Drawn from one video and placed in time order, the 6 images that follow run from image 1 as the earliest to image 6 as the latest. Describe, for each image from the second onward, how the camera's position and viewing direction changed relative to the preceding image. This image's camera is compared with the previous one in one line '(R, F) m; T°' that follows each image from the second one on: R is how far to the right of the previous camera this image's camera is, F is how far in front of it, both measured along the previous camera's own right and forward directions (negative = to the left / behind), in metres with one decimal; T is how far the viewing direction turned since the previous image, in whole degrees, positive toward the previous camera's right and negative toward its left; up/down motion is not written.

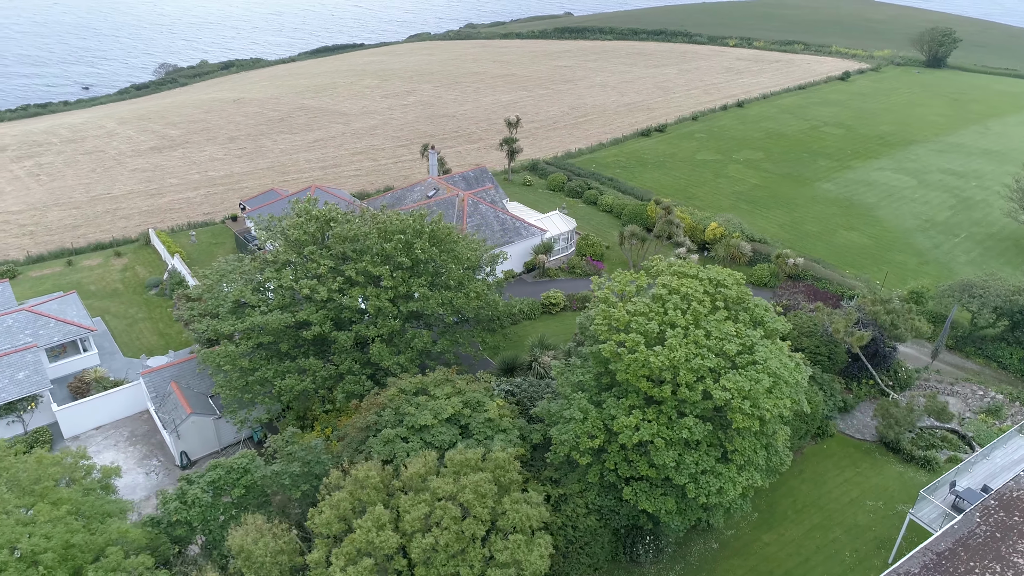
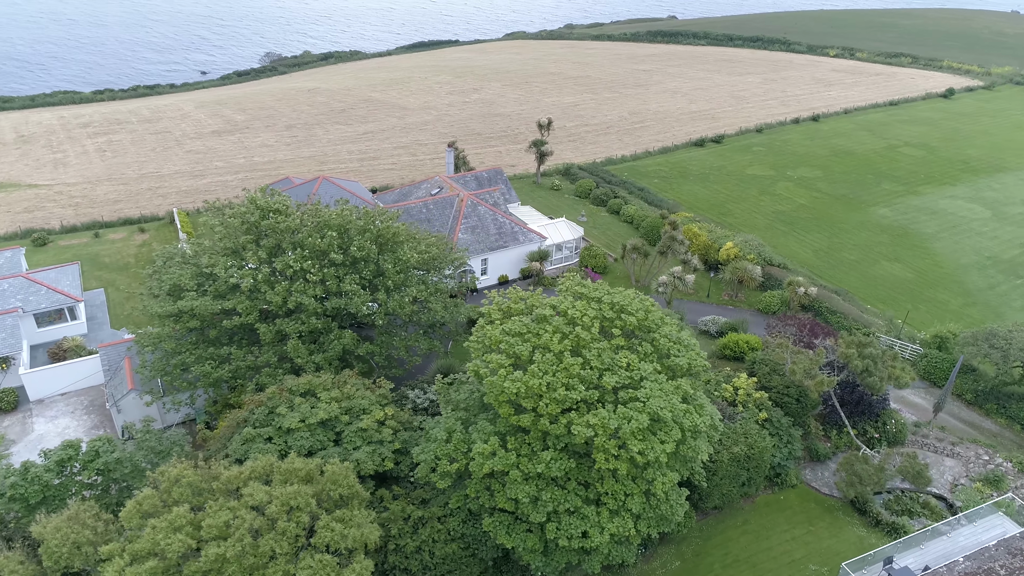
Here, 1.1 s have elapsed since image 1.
(+6.6, +1.8) m; -8°
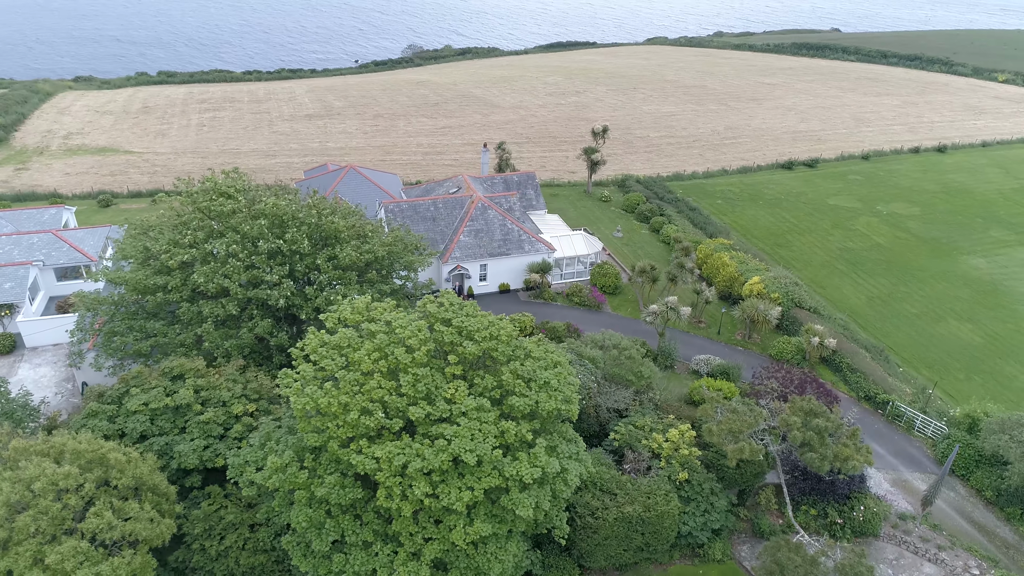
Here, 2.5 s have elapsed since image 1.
(+8.3, +2.6) m; -11°
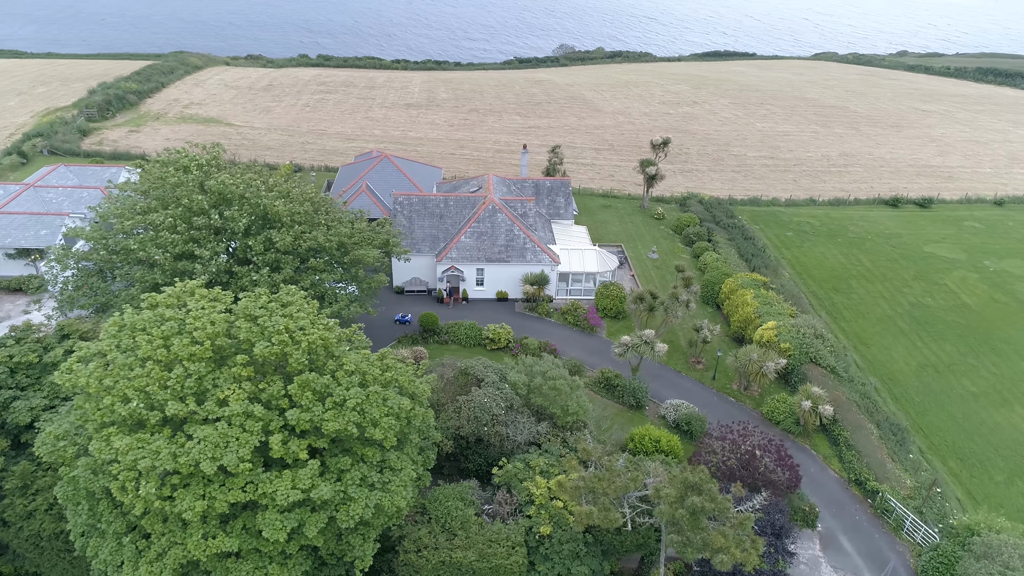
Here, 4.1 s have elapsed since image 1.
(+8.8, +3.0) m; -12°
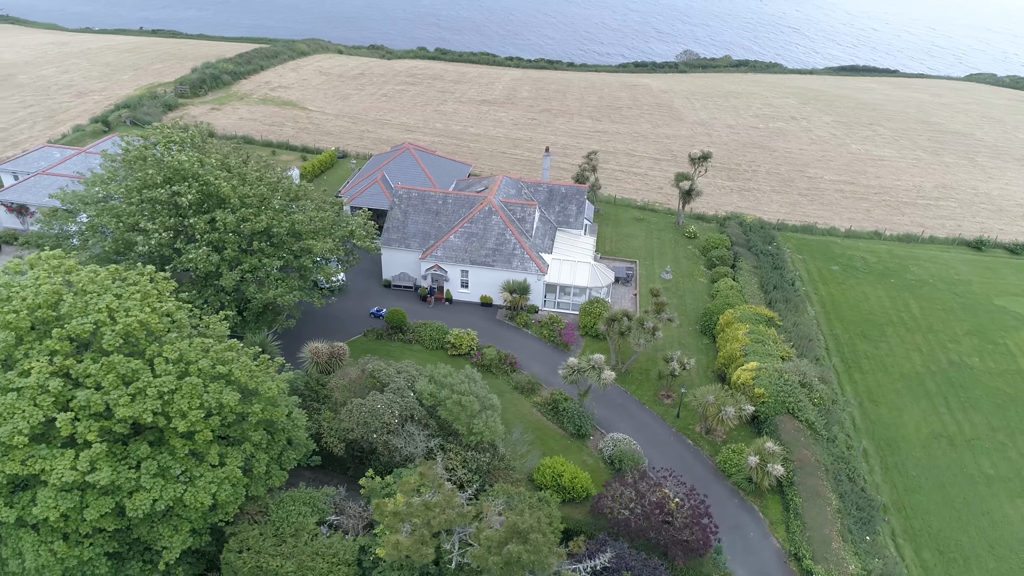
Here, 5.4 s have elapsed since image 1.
(+7.6, +2.3) m; -10°
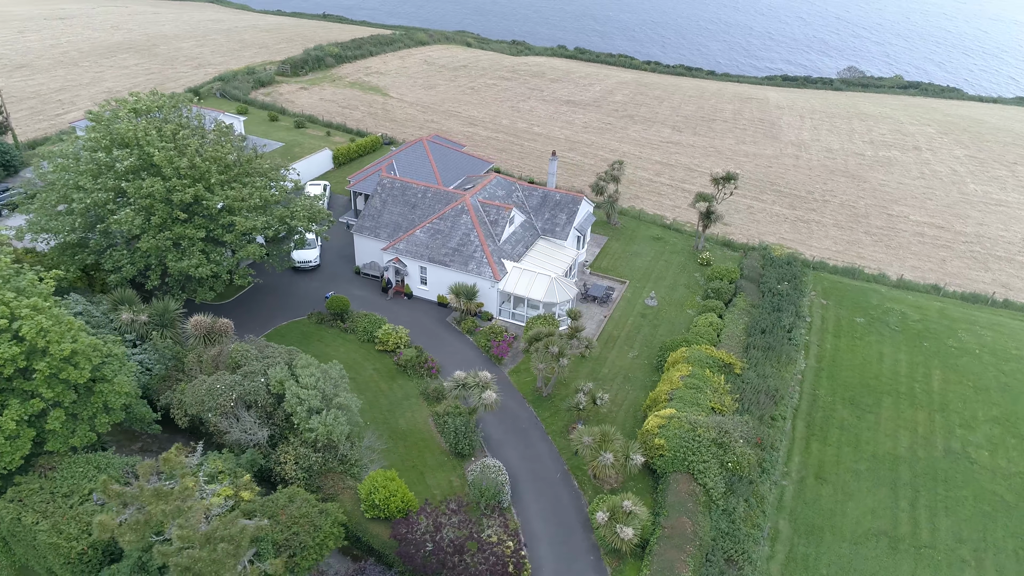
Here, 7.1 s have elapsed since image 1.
(+10.3, +2.9) m; -12°
